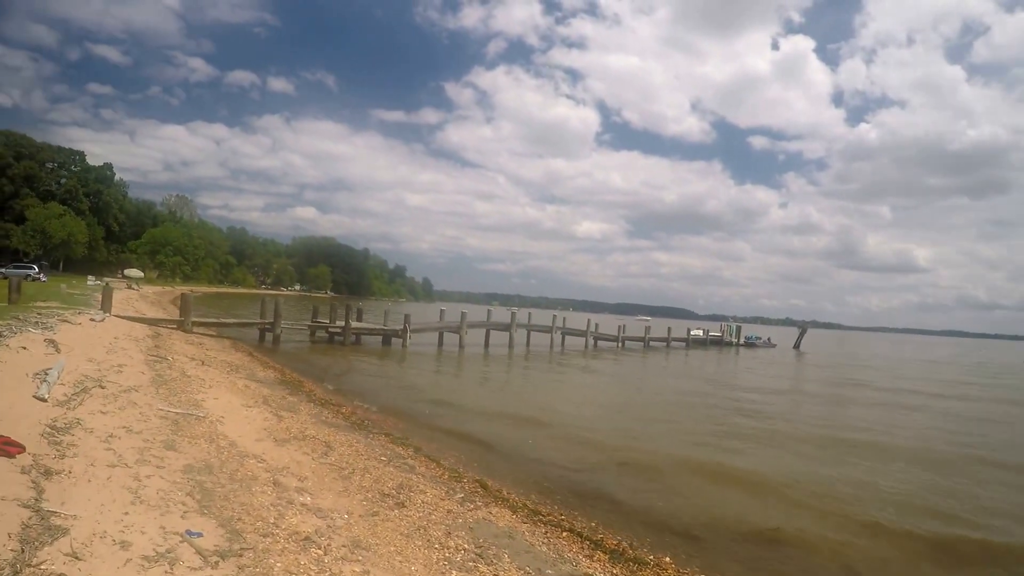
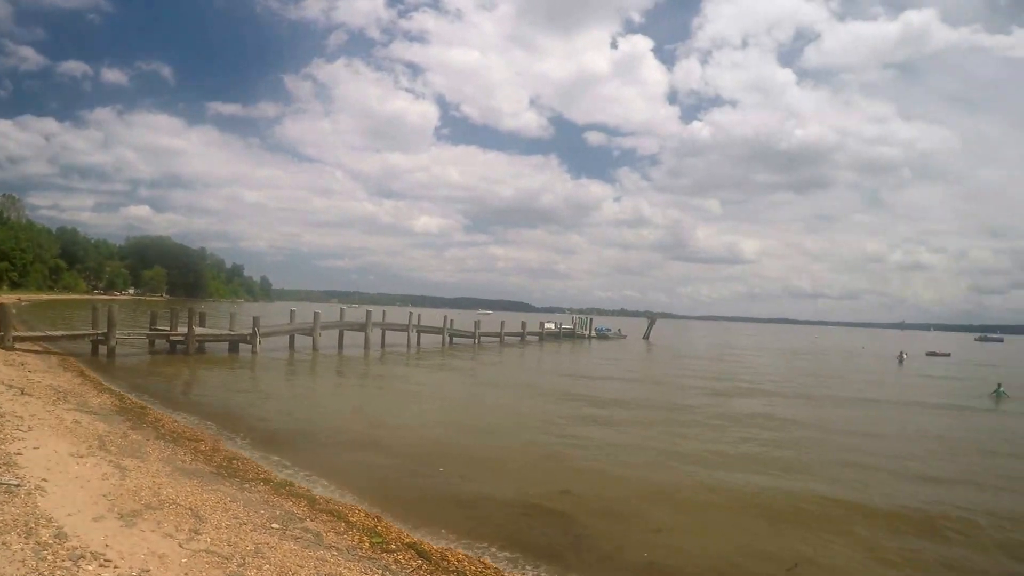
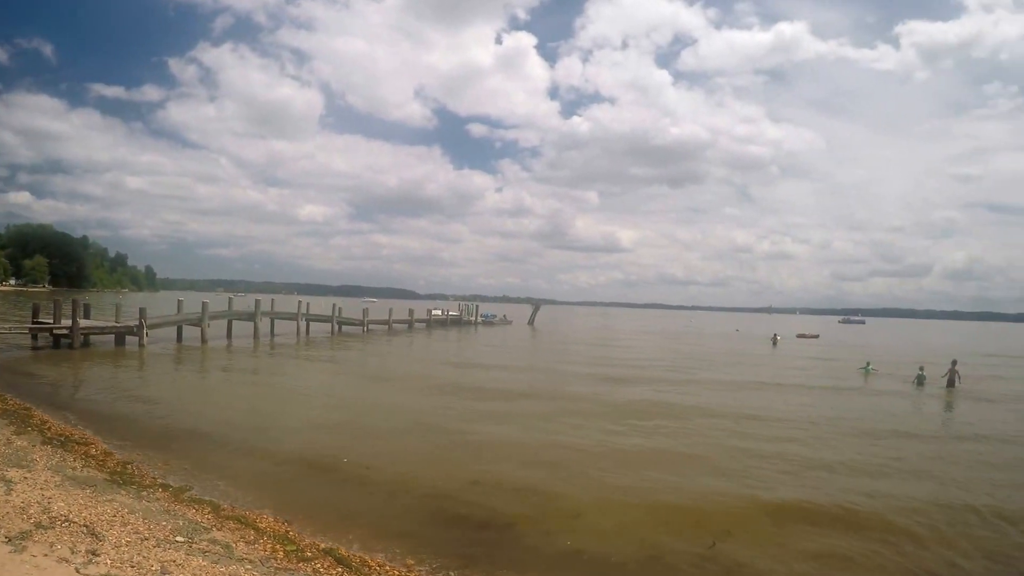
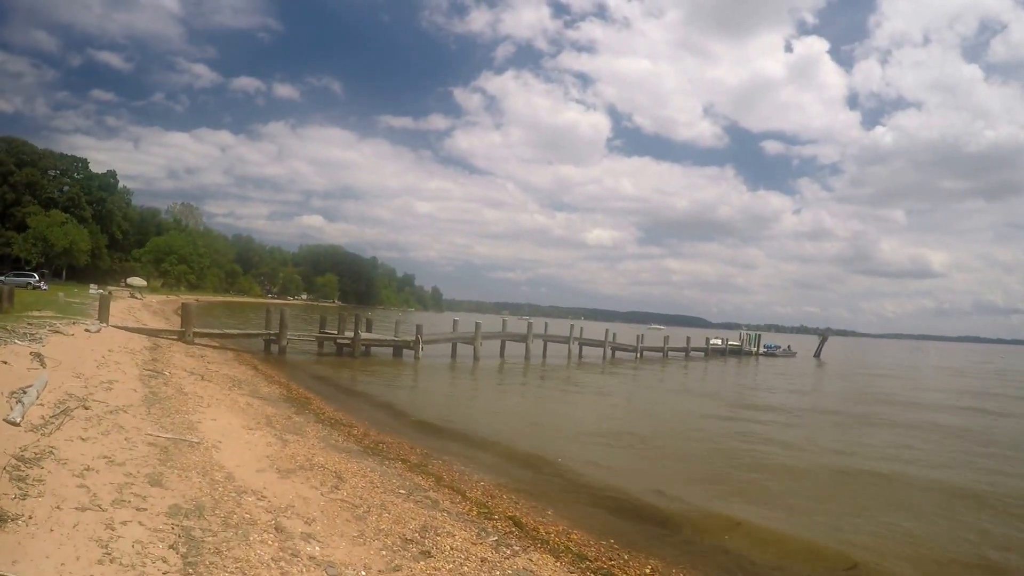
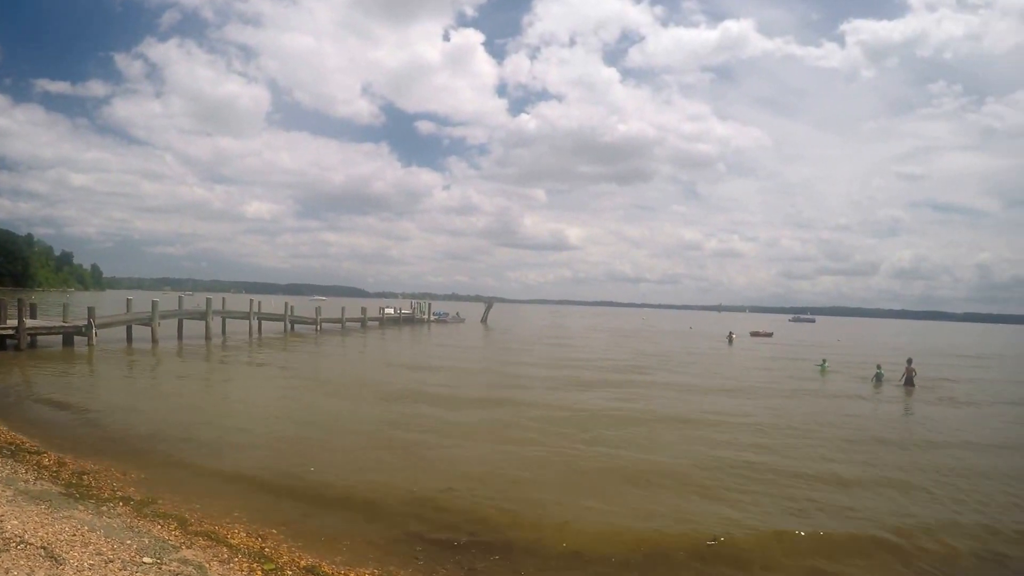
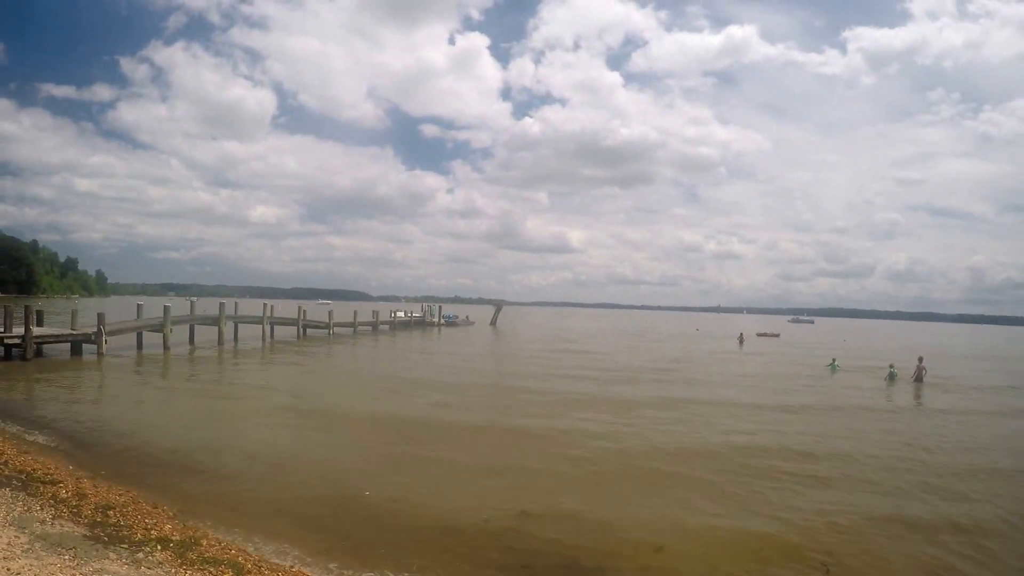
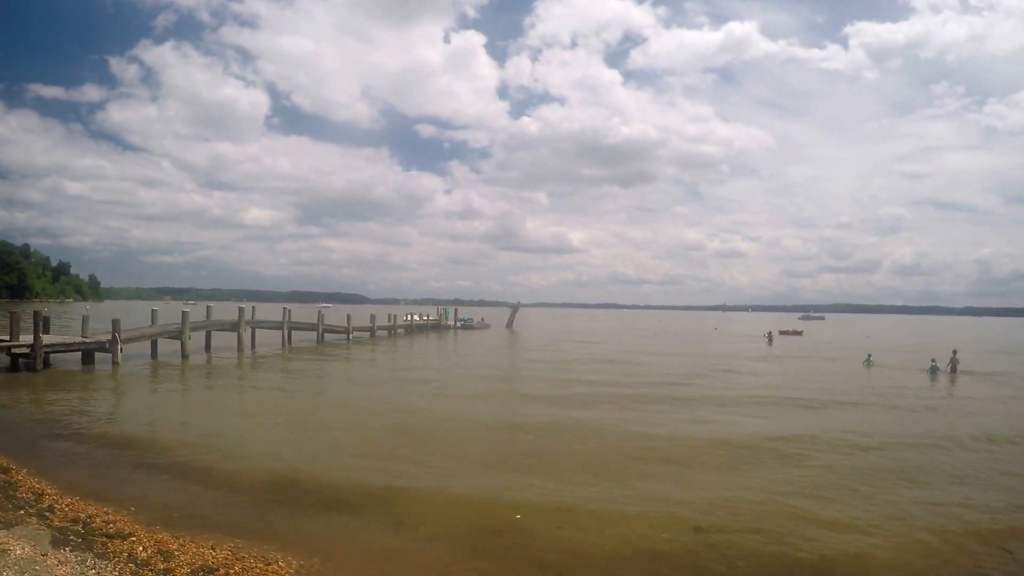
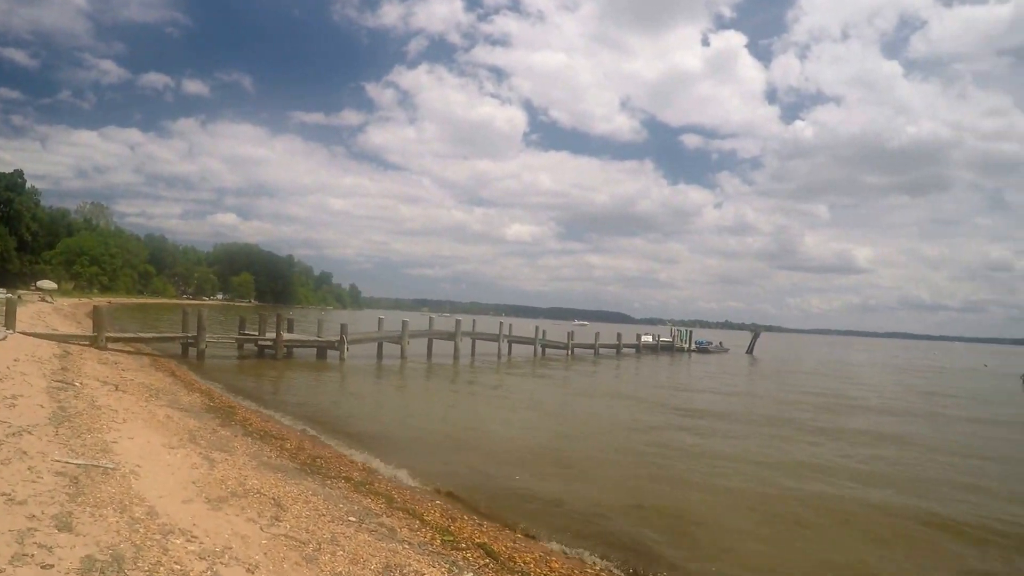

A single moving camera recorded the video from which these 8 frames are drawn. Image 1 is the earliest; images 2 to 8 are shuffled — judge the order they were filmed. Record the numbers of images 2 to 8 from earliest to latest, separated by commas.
4, 8, 2, 3, 5, 6, 7
